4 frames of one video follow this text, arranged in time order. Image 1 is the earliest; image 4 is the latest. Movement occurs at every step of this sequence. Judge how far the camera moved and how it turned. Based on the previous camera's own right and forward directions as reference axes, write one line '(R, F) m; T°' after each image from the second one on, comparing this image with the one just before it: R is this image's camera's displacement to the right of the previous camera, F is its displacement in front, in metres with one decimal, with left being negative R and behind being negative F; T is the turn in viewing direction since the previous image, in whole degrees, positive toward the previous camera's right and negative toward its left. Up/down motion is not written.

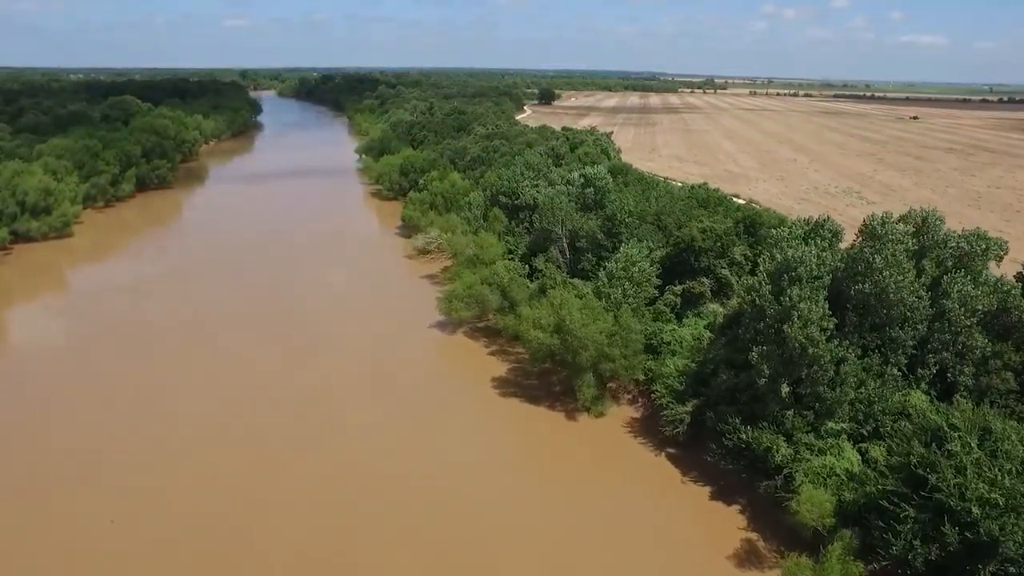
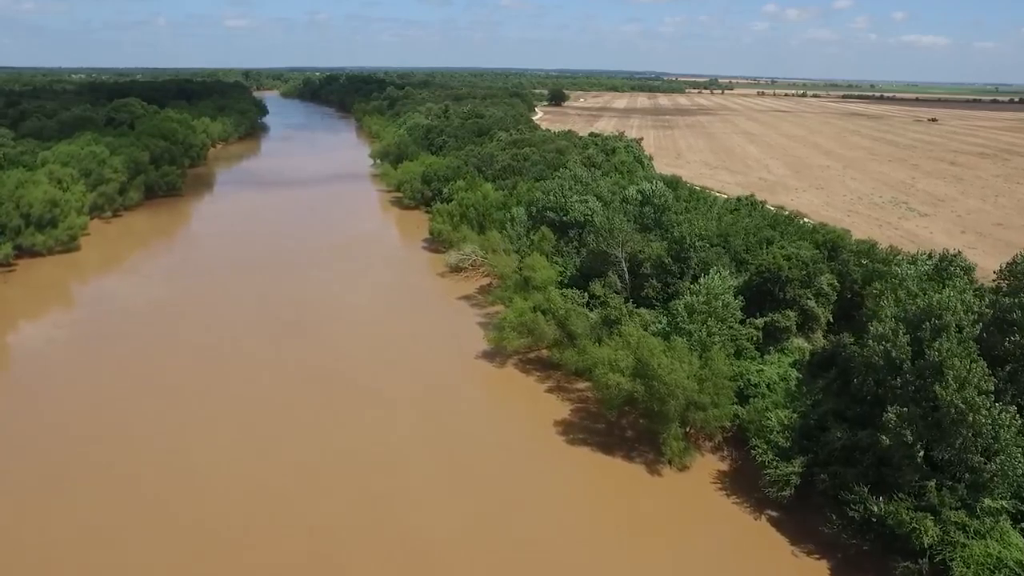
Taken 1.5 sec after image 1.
(-1.3, +1.9) m; 0°
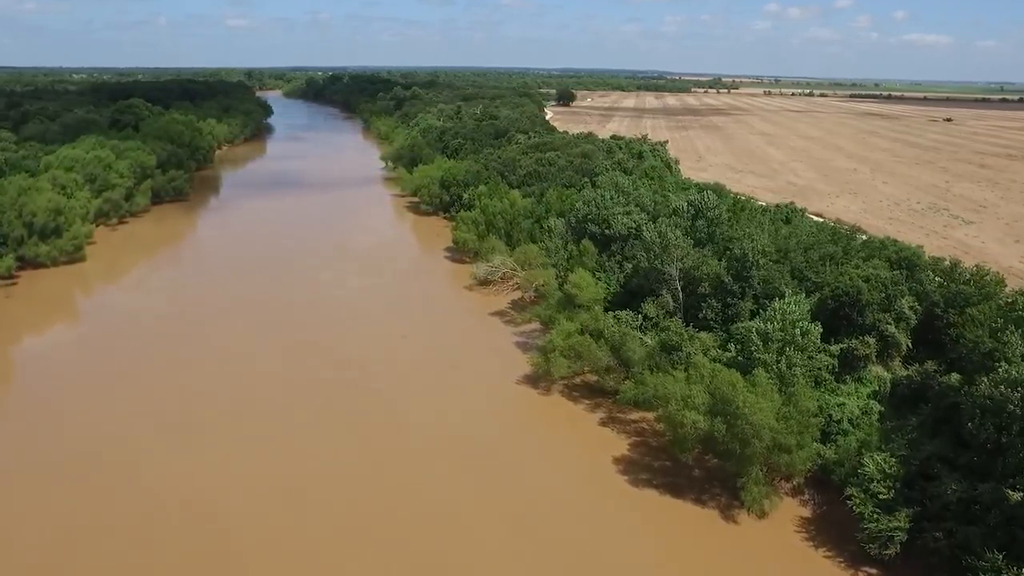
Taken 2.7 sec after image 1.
(-1.0, +1.5) m; 0°
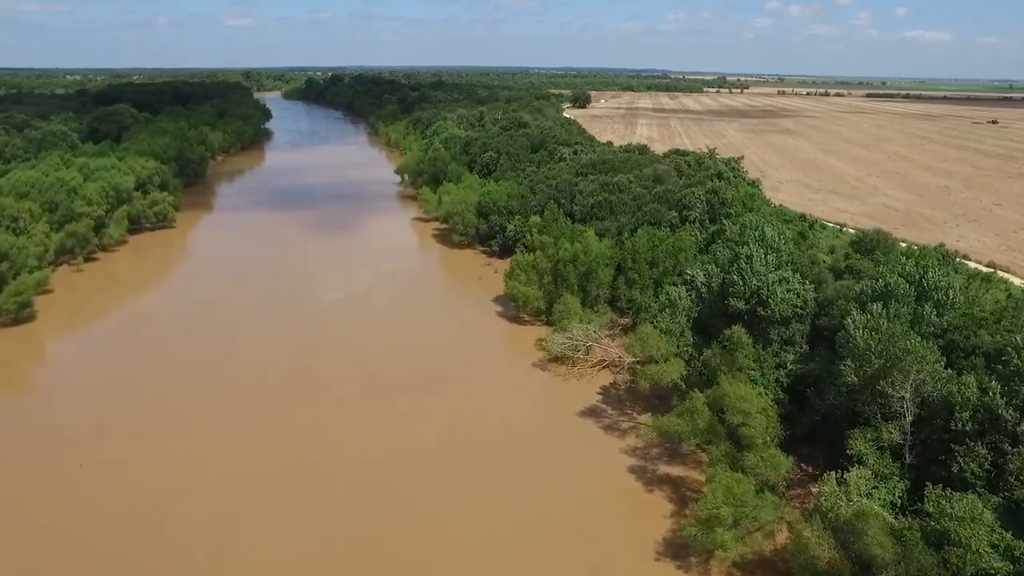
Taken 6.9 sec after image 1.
(-2.1, +6.5) m; 0°
